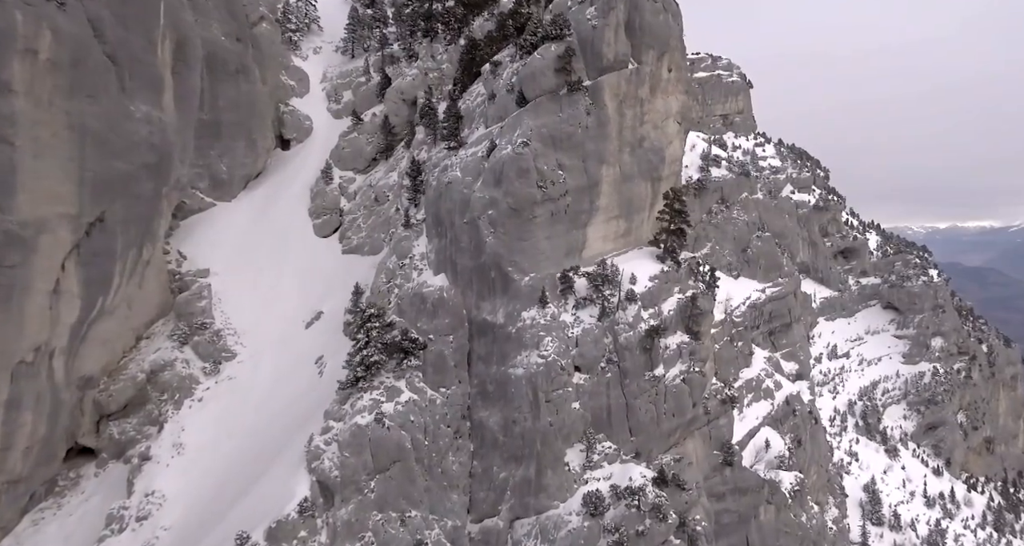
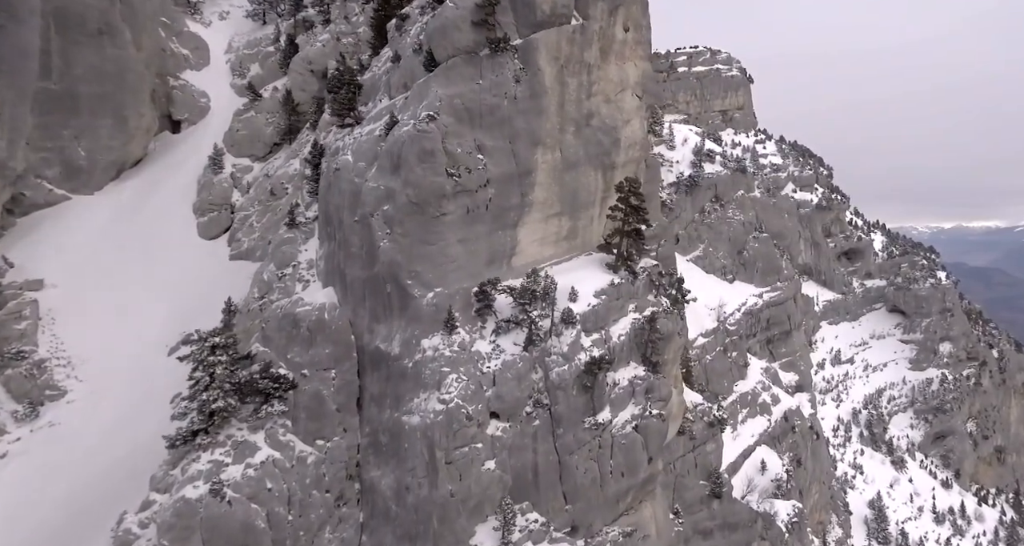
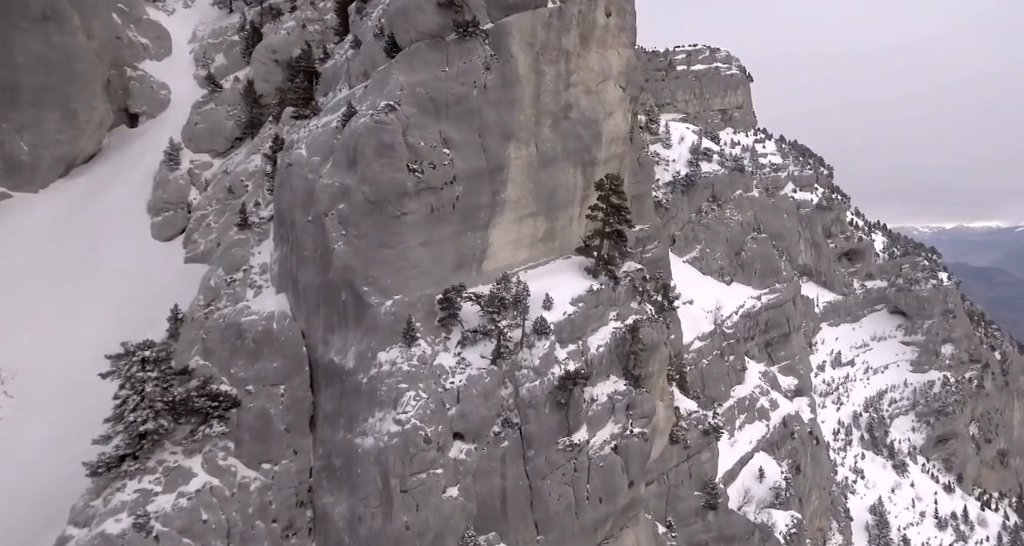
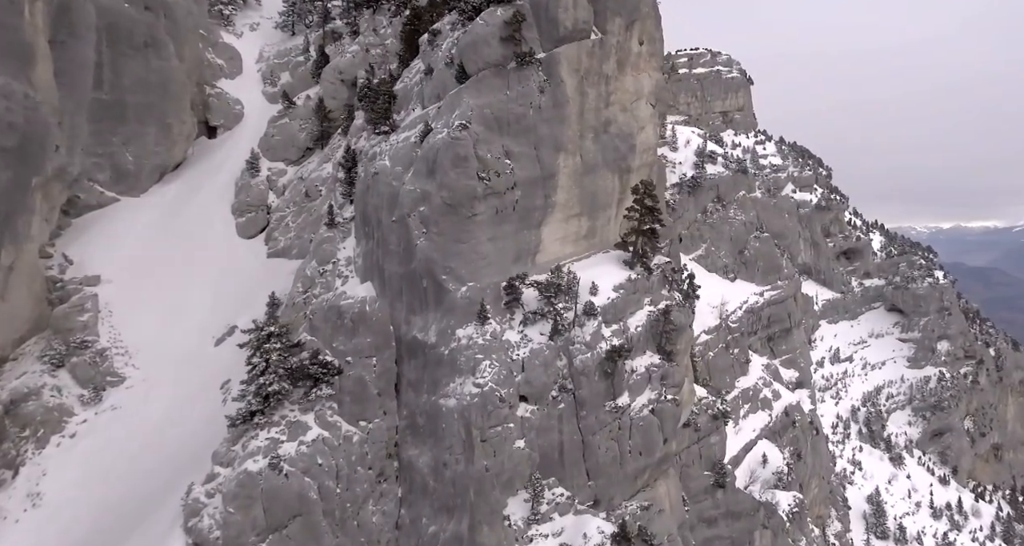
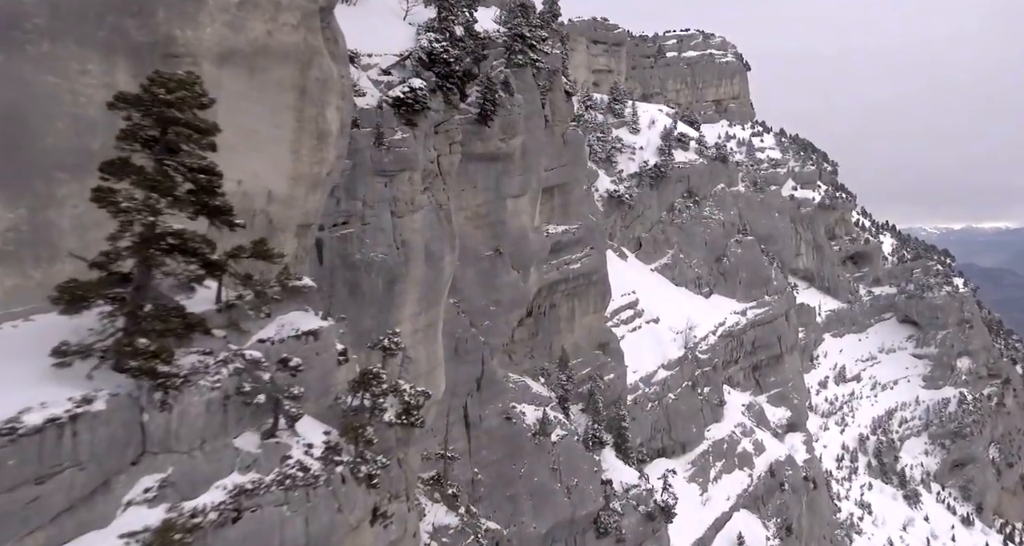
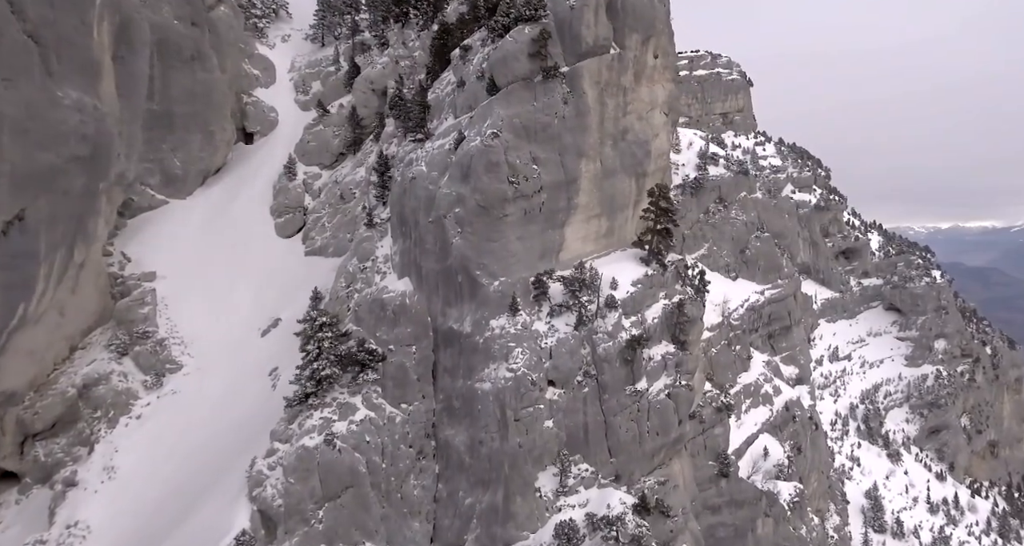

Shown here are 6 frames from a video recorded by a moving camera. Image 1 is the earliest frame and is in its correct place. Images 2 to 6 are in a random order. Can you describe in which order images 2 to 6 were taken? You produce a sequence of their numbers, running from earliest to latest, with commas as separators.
6, 4, 2, 3, 5
